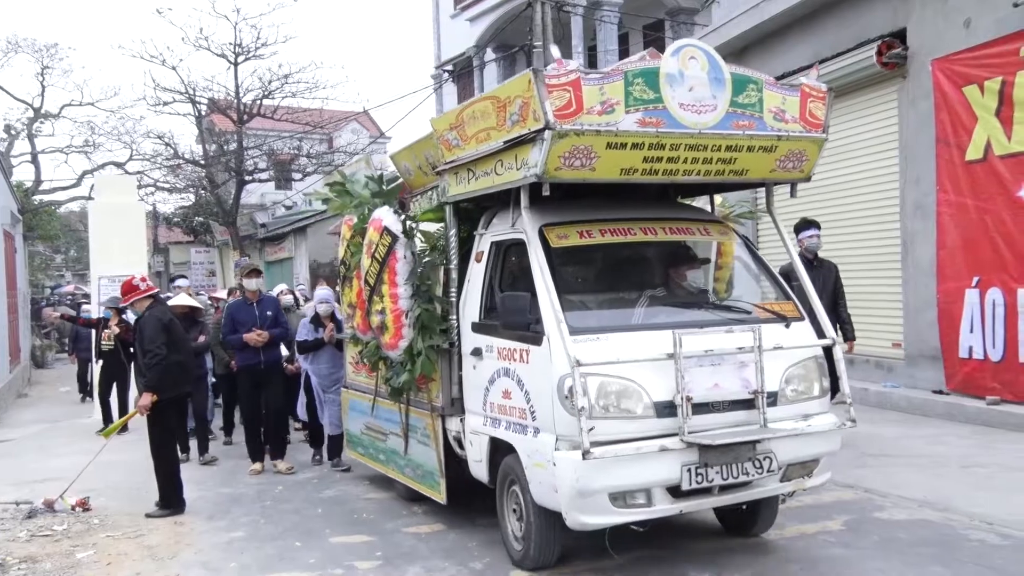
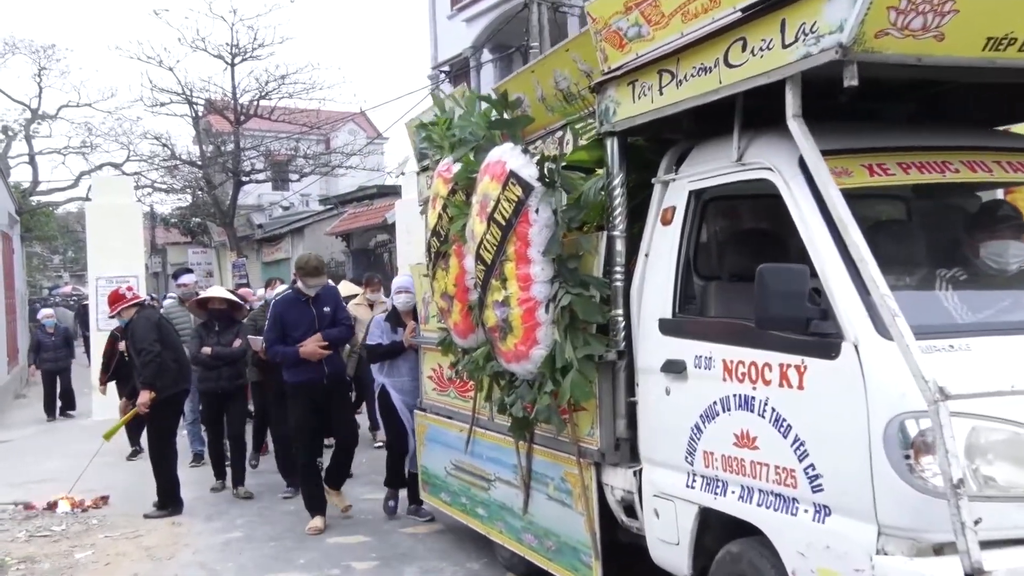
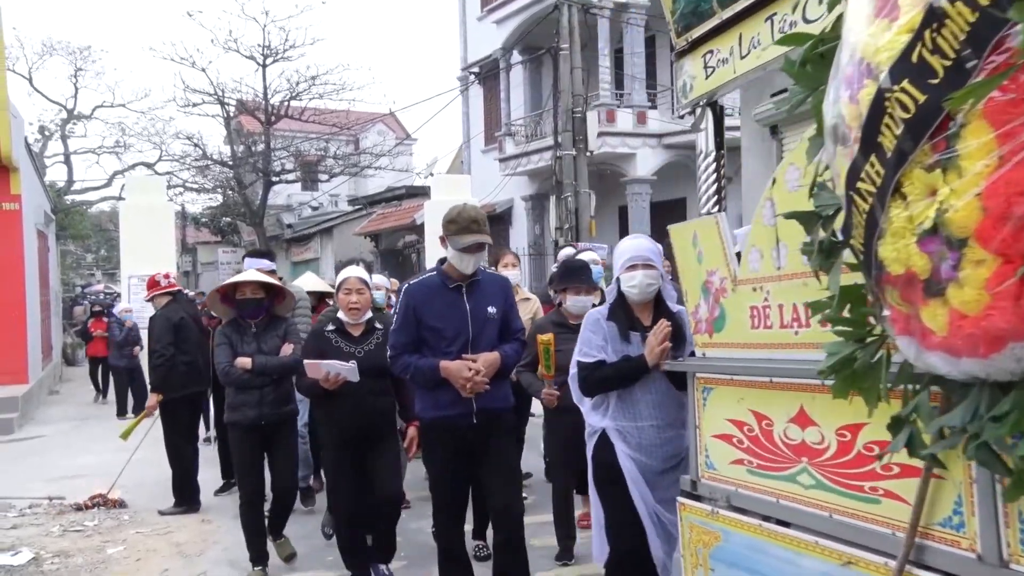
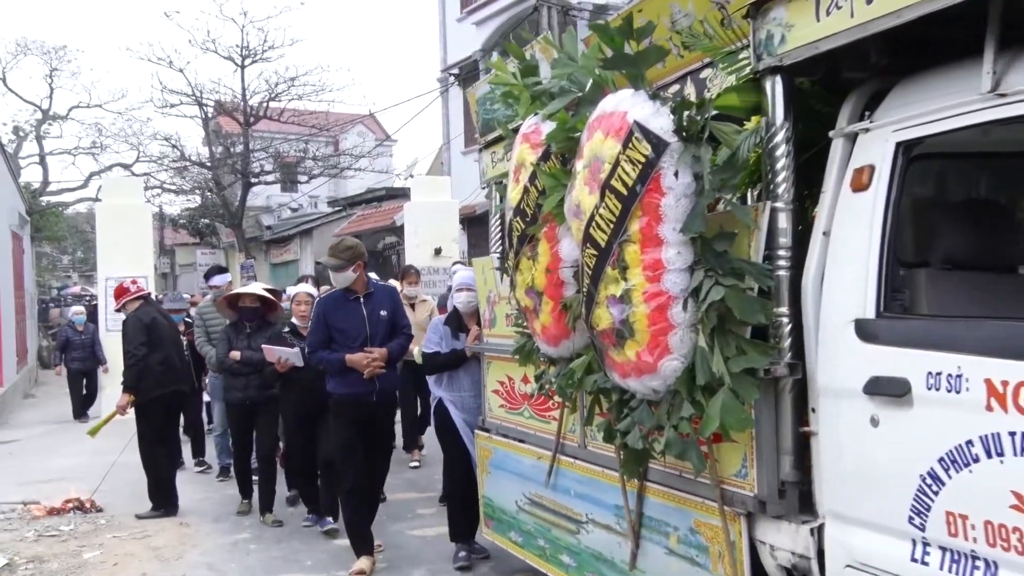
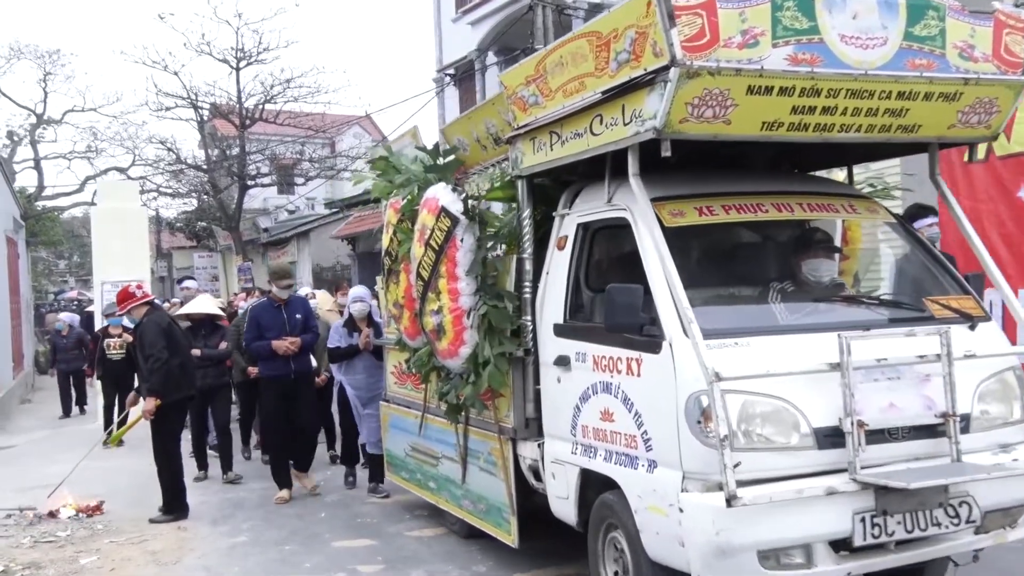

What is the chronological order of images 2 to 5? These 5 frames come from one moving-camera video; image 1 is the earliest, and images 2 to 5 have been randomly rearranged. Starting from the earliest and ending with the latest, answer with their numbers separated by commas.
5, 2, 4, 3
